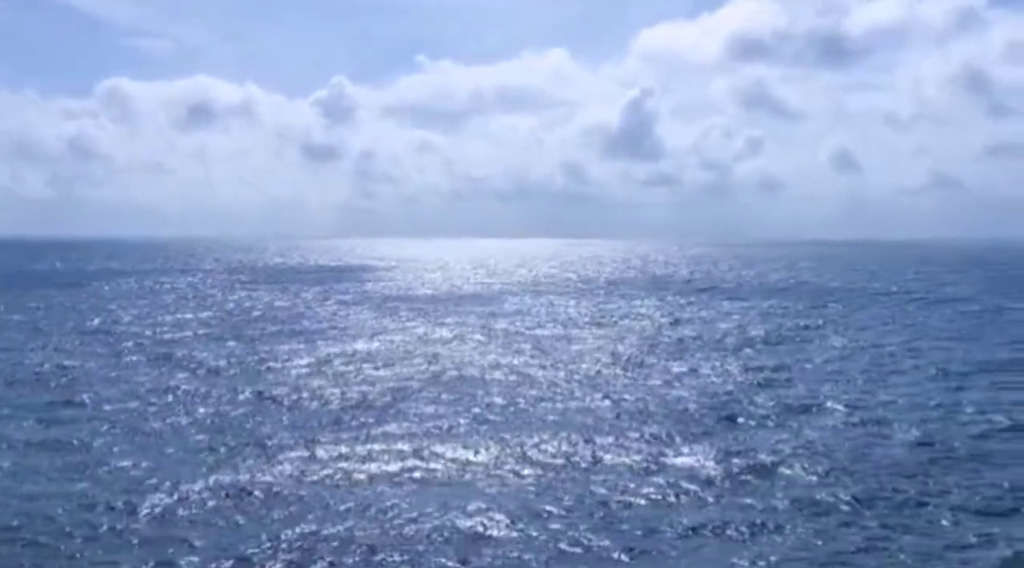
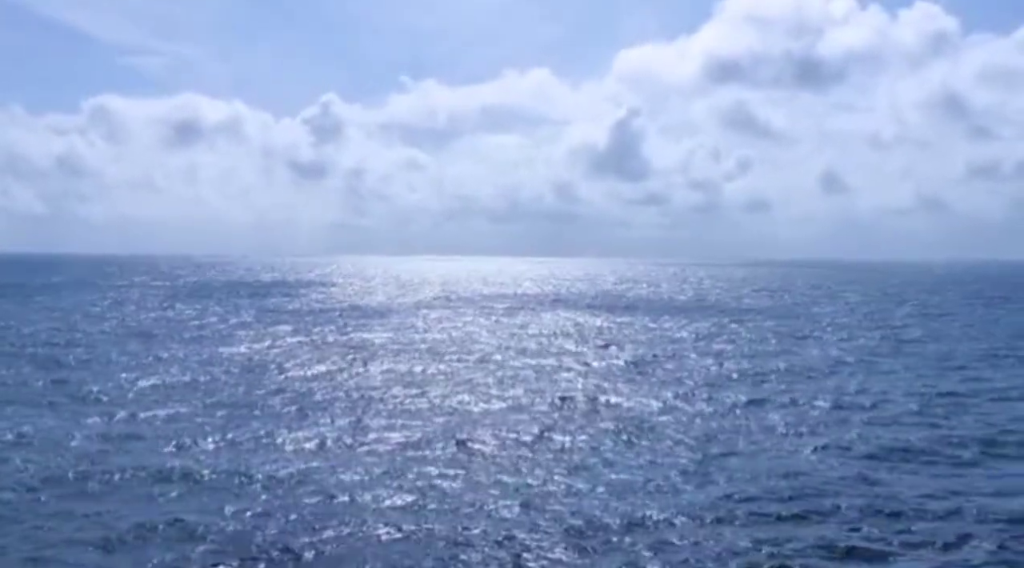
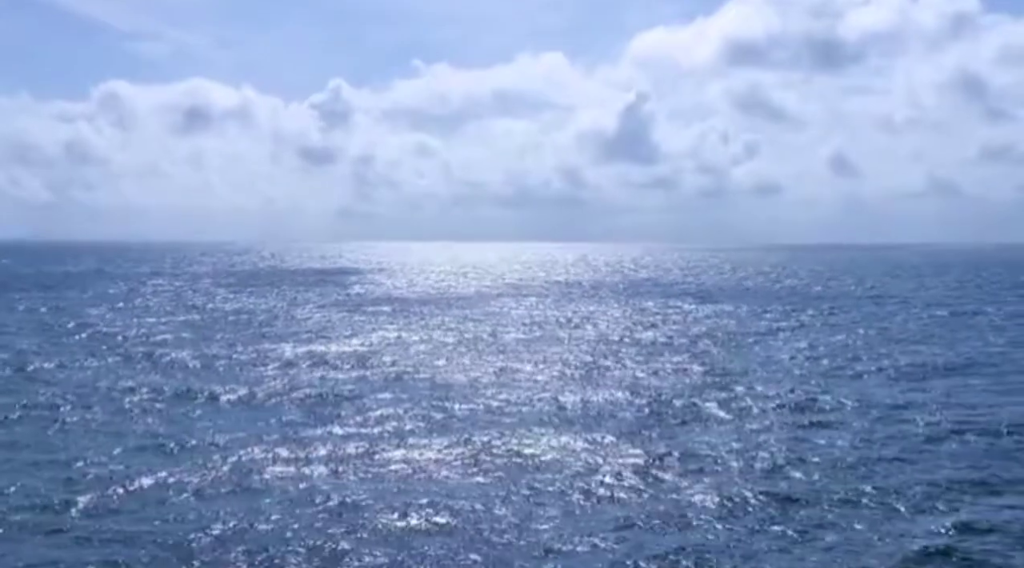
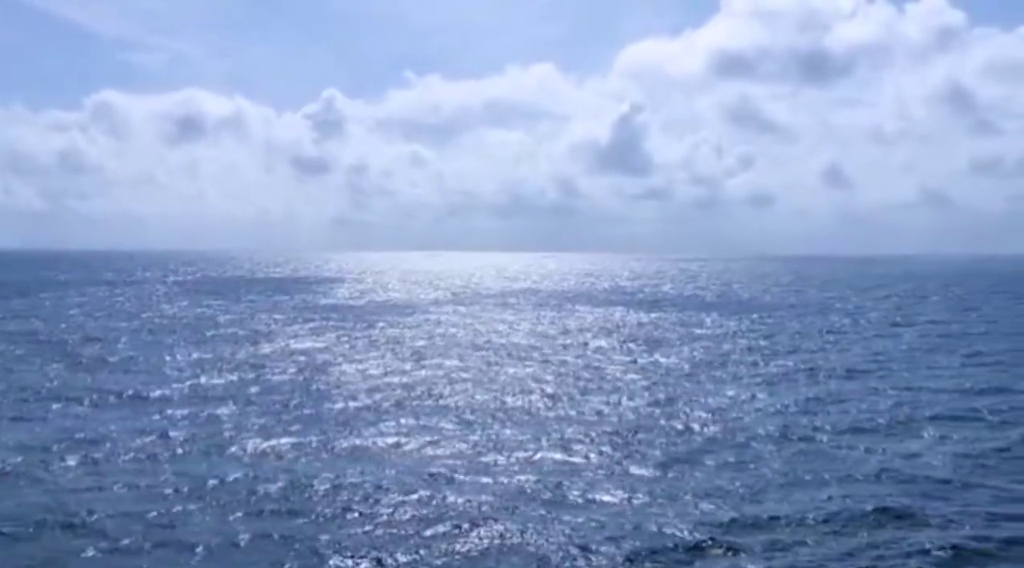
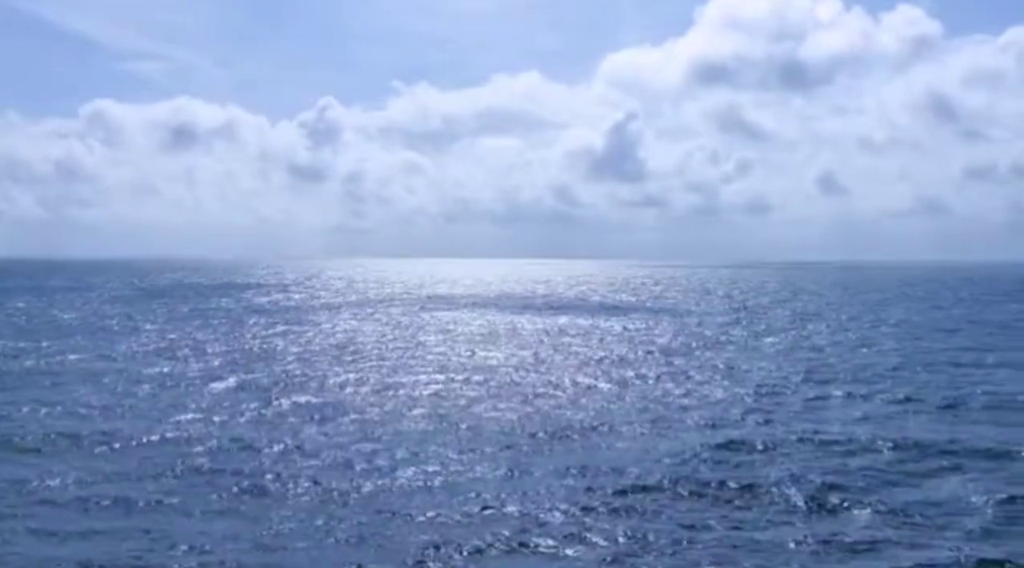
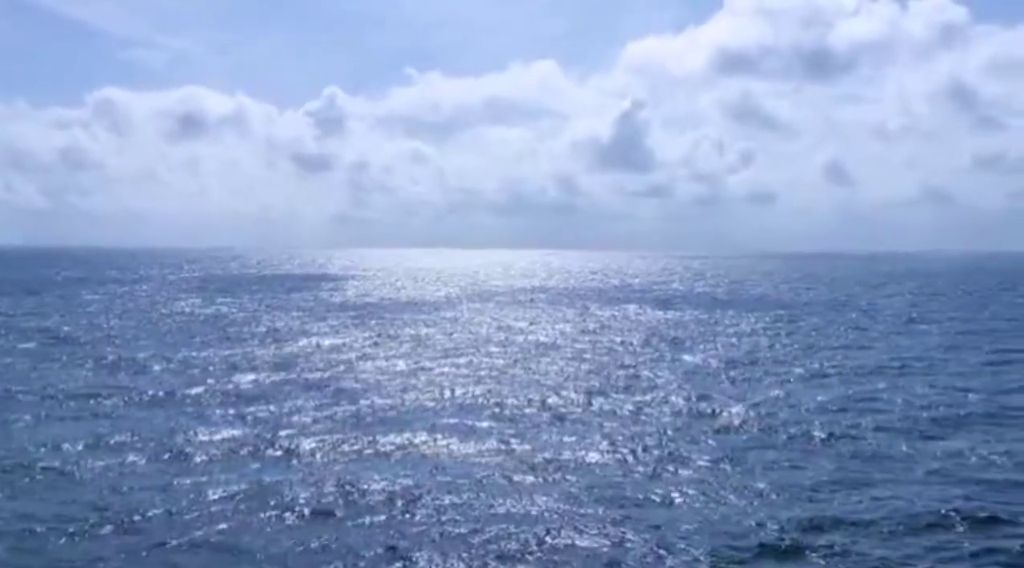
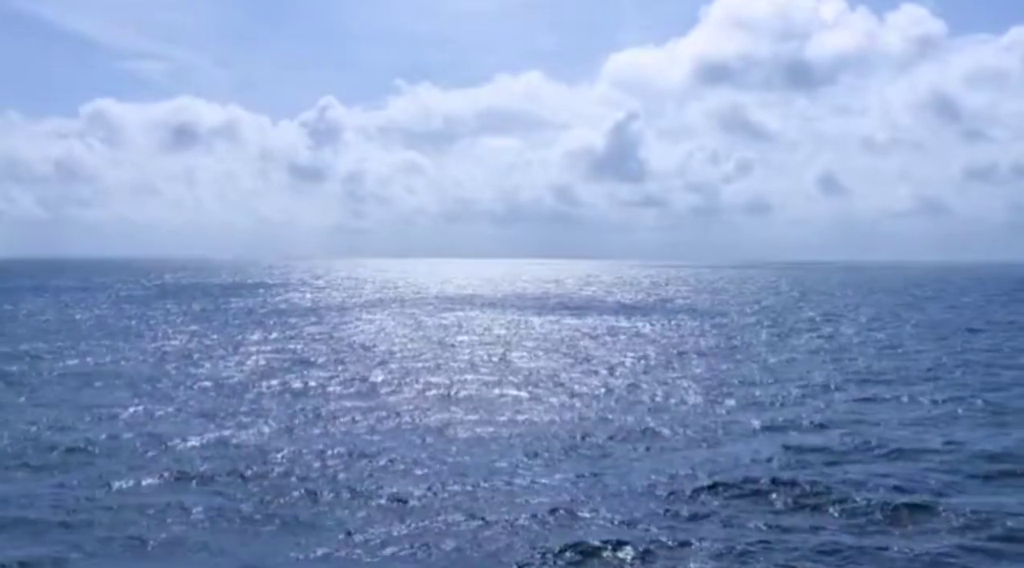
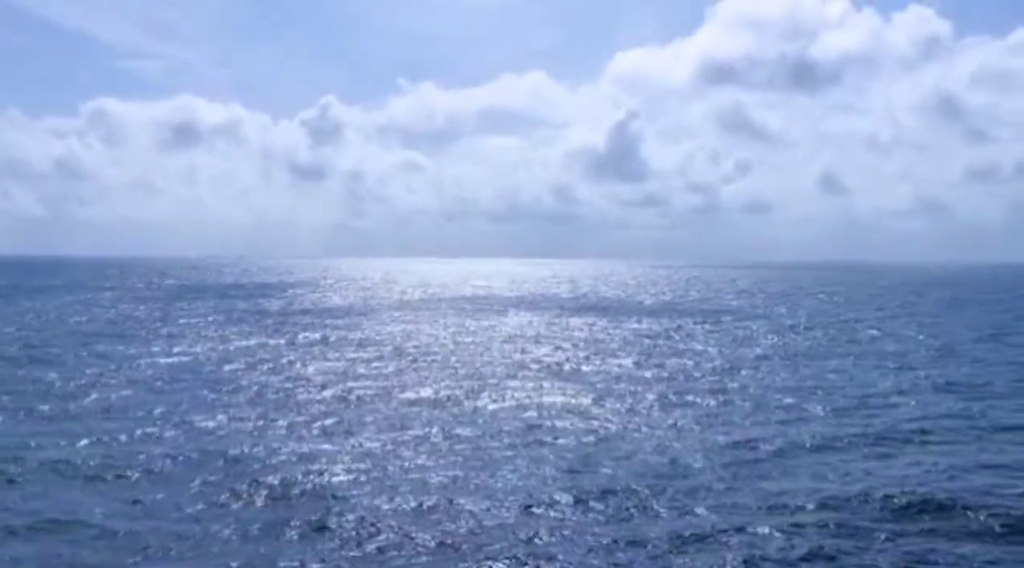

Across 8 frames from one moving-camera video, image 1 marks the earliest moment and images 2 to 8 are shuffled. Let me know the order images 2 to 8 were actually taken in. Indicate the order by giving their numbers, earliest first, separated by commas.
3, 6, 4, 2, 8, 7, 5
